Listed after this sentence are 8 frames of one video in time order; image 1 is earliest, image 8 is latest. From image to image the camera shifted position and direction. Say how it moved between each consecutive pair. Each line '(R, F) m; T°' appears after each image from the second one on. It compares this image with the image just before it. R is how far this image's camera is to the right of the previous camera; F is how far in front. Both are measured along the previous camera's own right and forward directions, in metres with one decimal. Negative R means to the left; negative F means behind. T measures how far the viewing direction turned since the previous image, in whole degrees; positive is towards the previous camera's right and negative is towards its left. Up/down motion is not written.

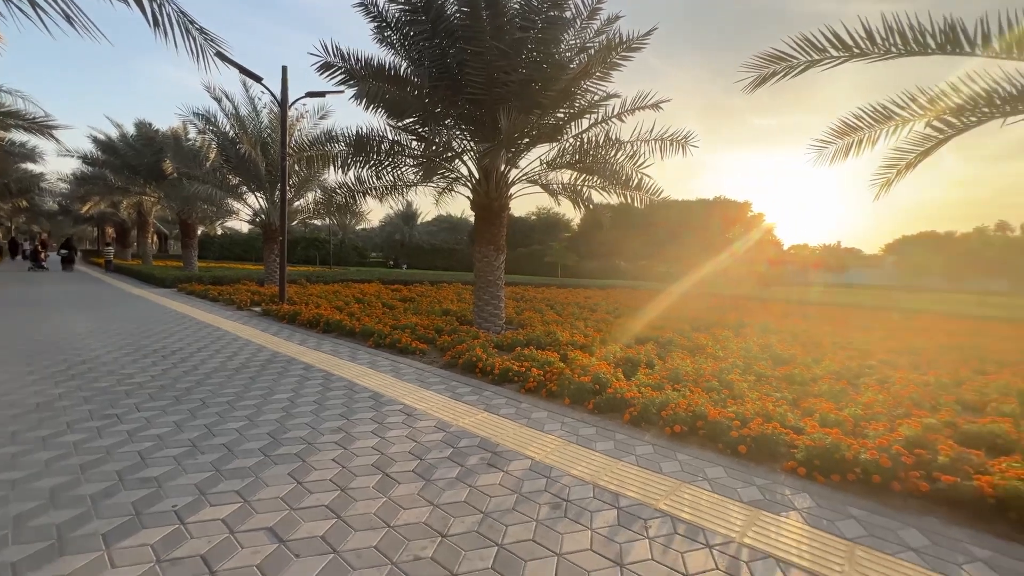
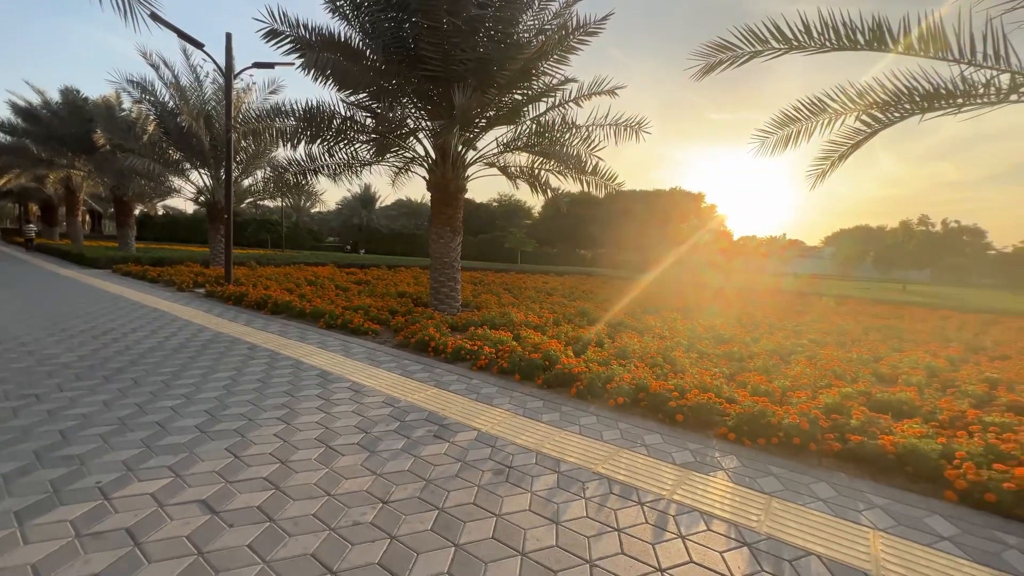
(+0.1, 0.0) m; +5°
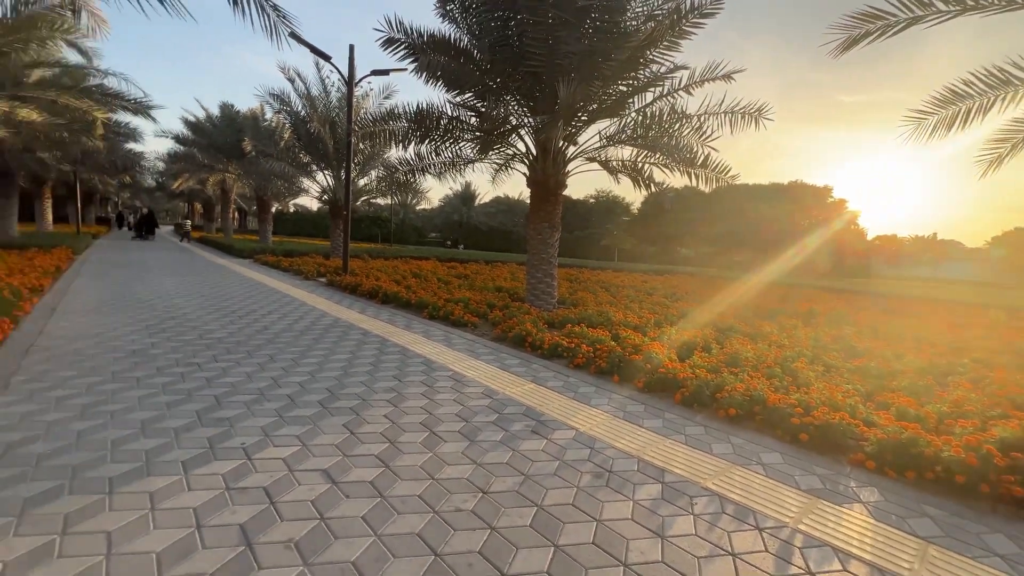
(-0.1, +0.1) m; -12°
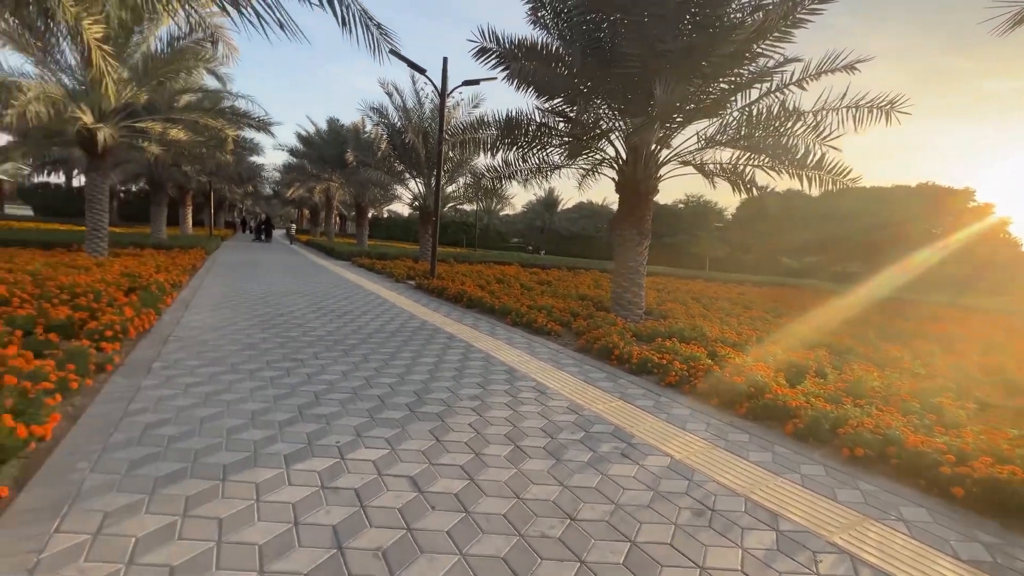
(-0.1, +0.1) m; -10°
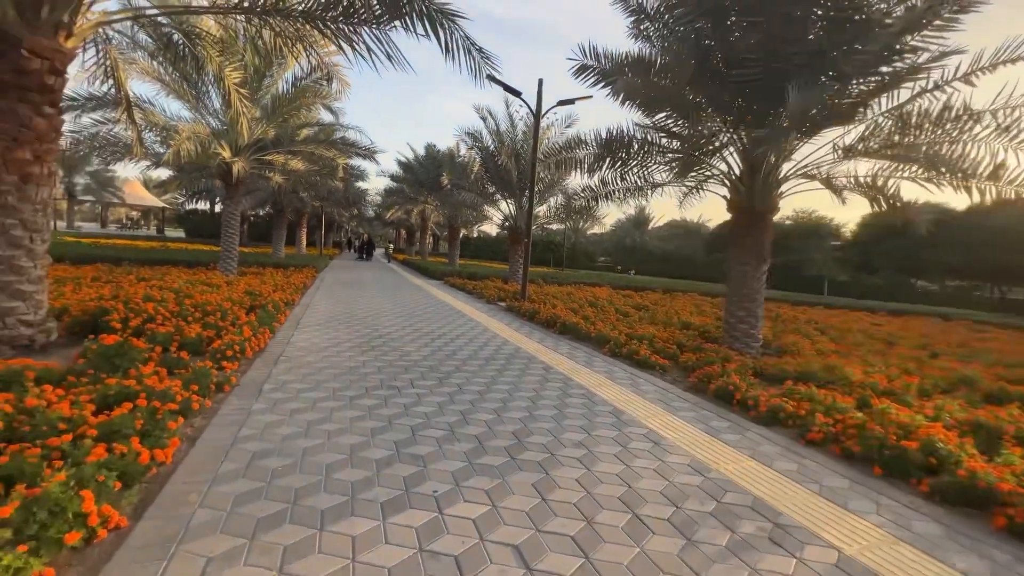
(-0.2, +0.3) m; -11°
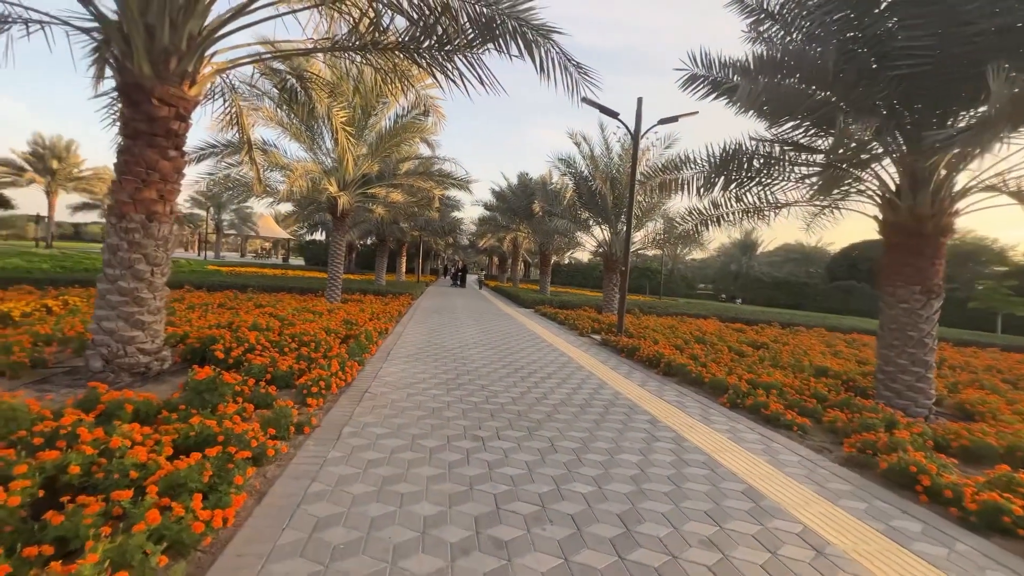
(-0.1, +0.6) m; -11°
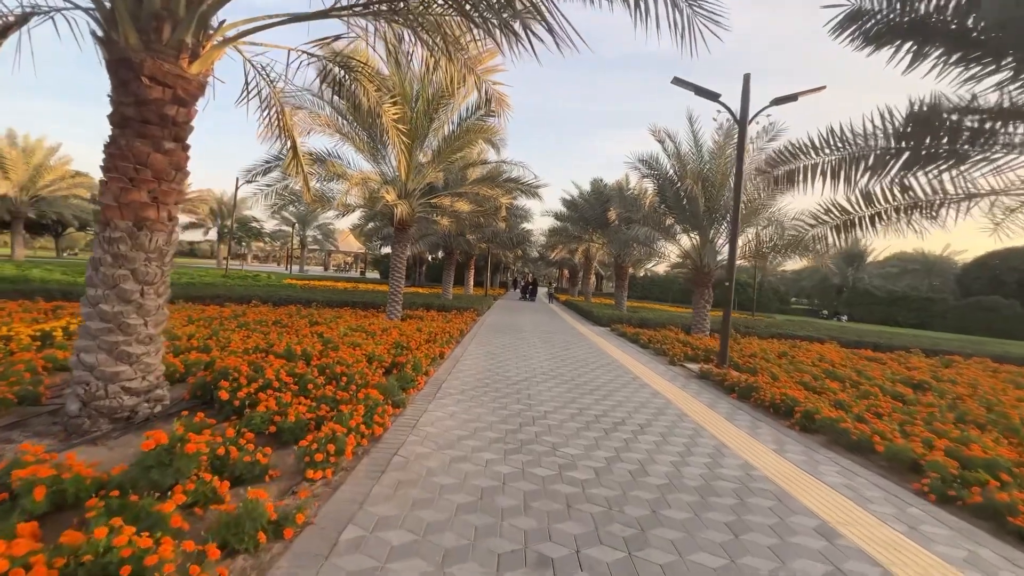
(-0.1, +1.5) m; -9°
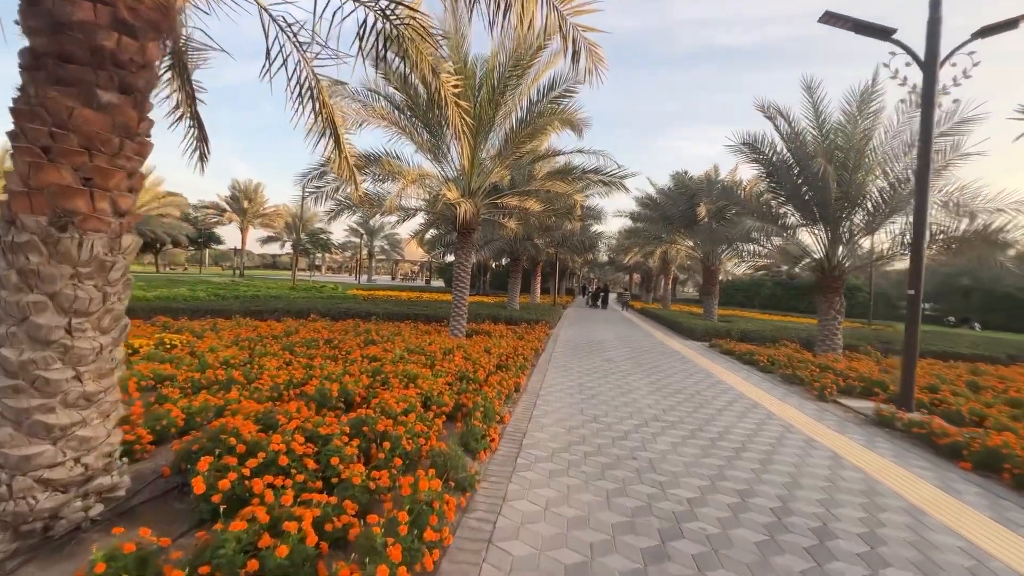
(-0.5, +1.8) m; -8°
